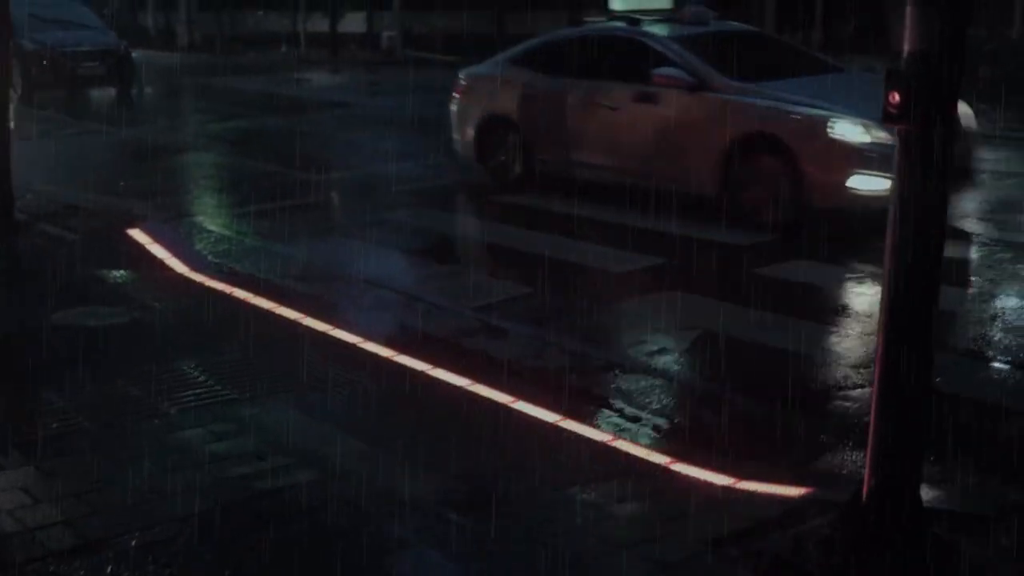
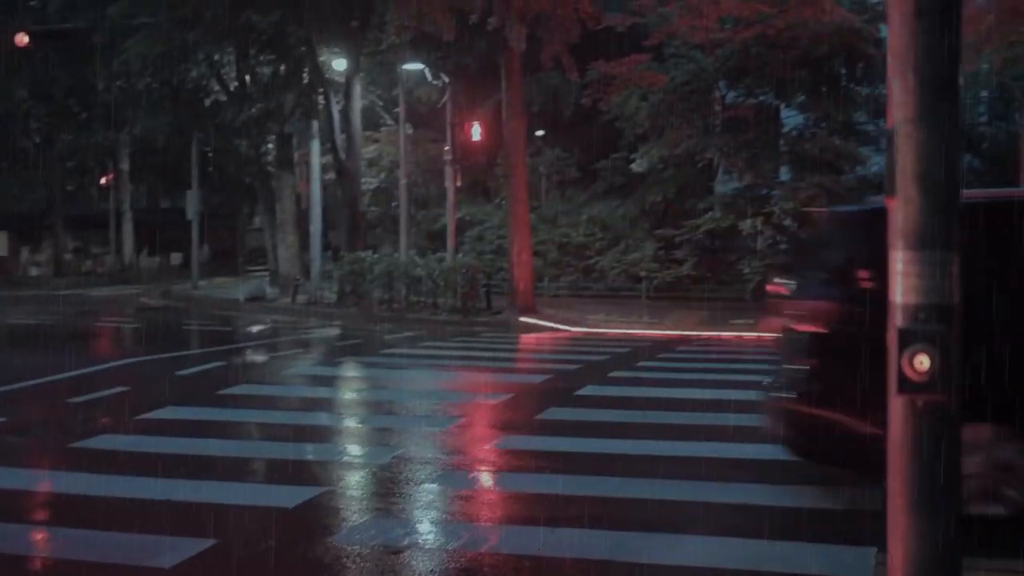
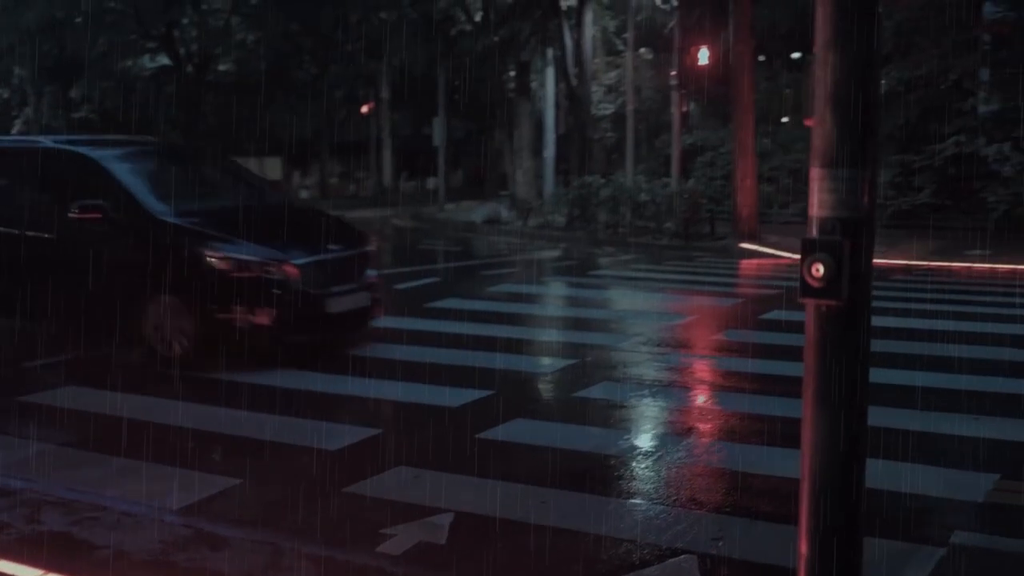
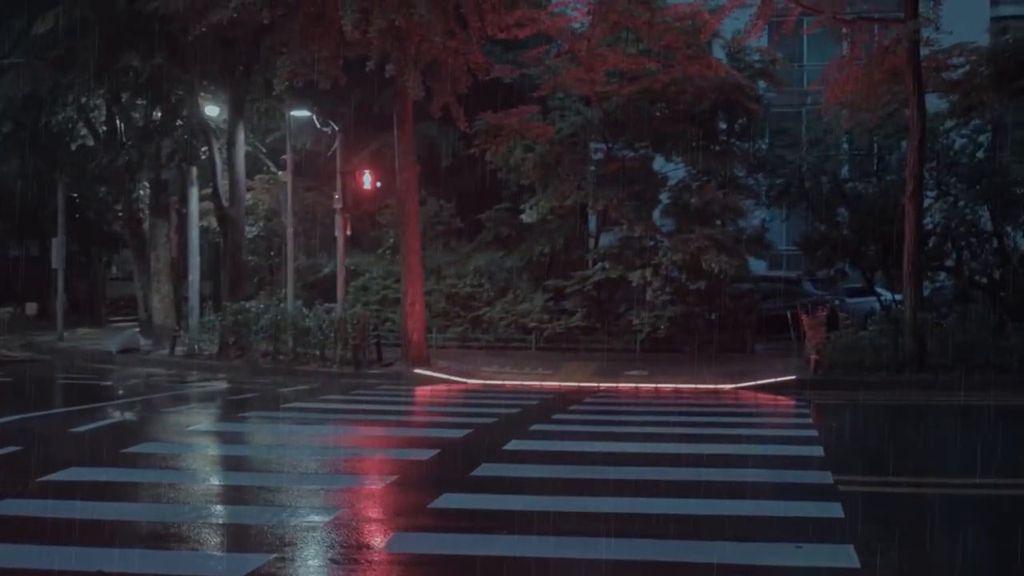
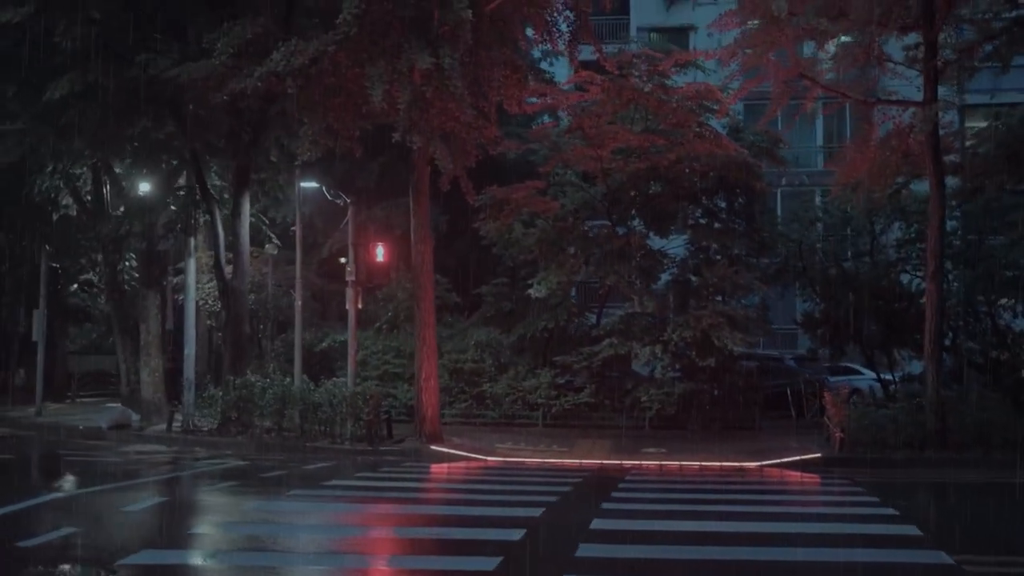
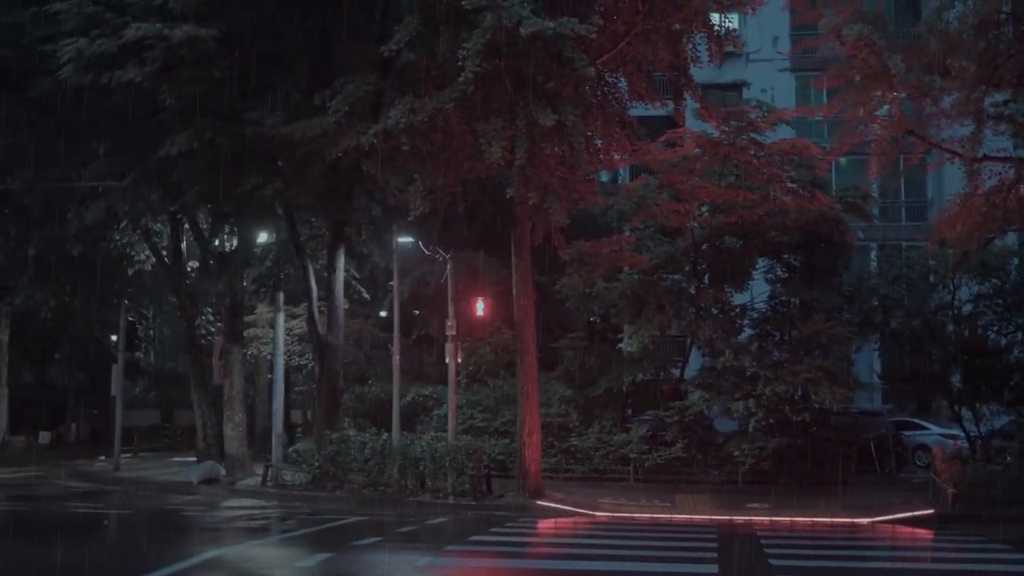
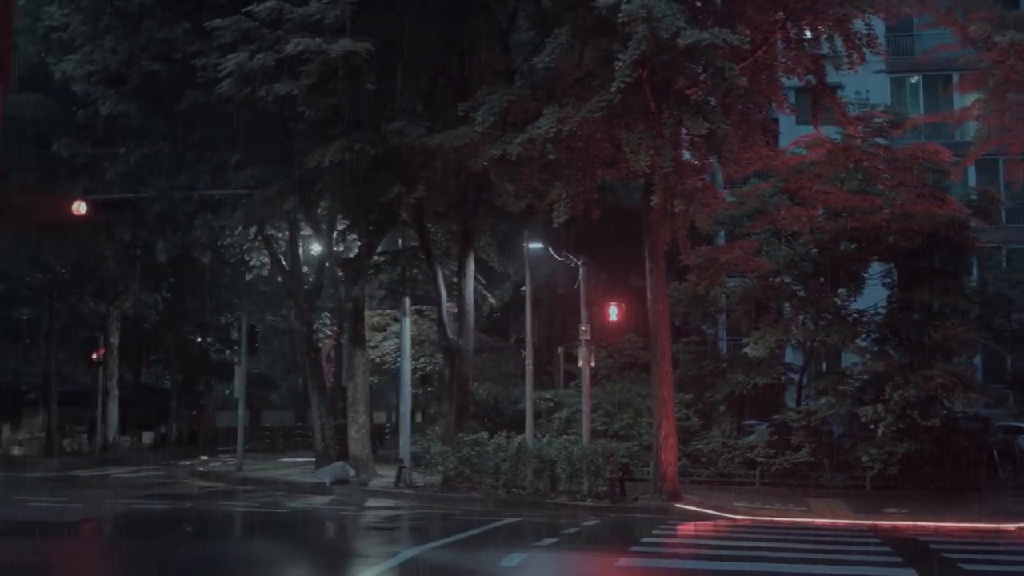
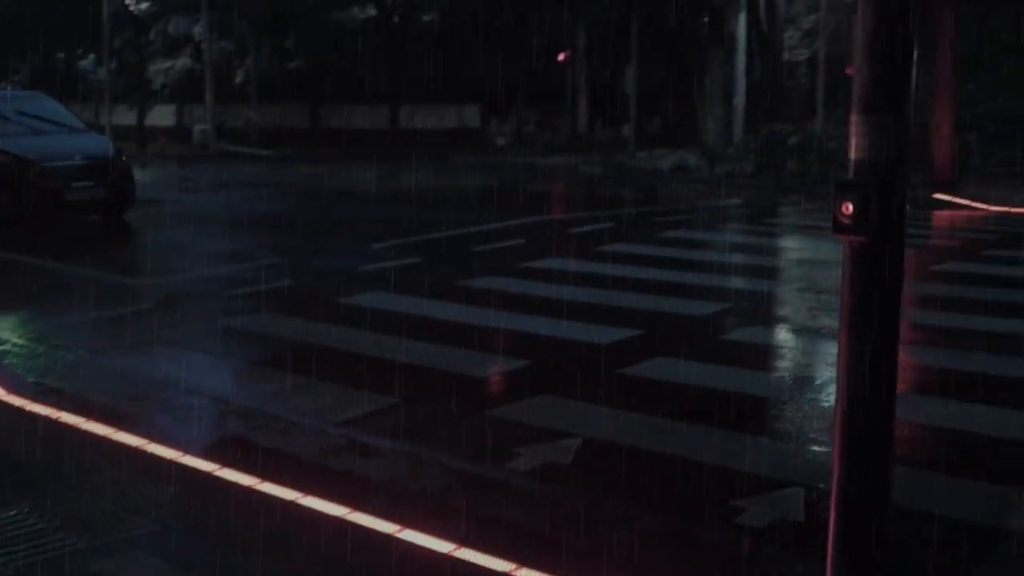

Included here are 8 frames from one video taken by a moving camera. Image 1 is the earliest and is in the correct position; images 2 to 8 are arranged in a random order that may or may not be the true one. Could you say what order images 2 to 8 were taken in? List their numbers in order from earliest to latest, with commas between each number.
8, 3, 2, 4, 5, 6, 7
